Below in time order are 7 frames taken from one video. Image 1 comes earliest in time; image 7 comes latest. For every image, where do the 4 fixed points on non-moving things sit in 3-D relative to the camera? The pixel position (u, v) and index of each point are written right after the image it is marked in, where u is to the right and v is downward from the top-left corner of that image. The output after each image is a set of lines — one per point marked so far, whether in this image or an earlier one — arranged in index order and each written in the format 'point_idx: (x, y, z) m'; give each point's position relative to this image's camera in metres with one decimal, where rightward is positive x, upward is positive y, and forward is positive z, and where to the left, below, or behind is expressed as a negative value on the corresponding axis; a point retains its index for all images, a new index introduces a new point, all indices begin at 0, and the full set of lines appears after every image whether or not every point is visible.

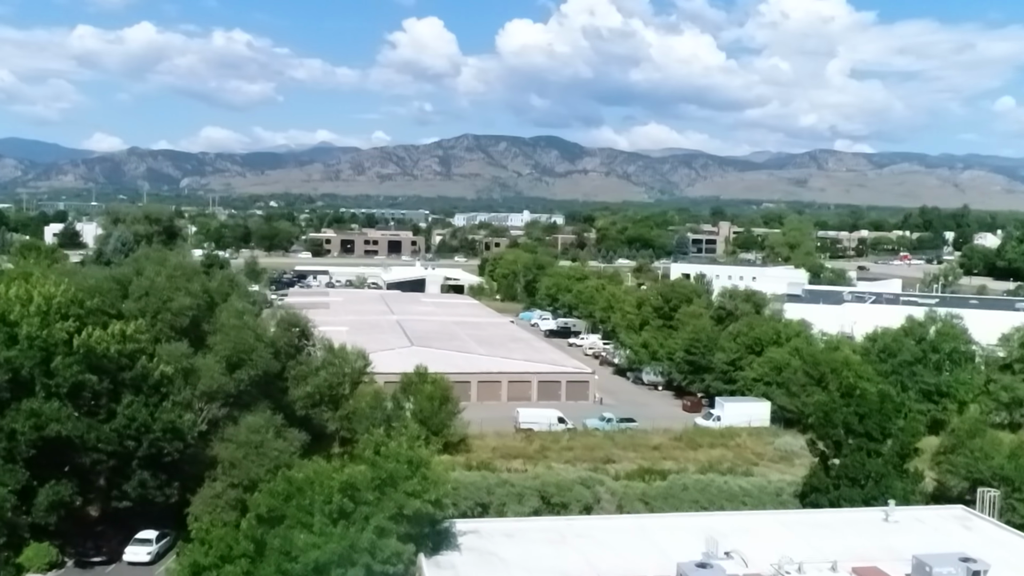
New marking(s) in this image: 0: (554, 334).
0: (+0.7, -0.8, +16.7) m
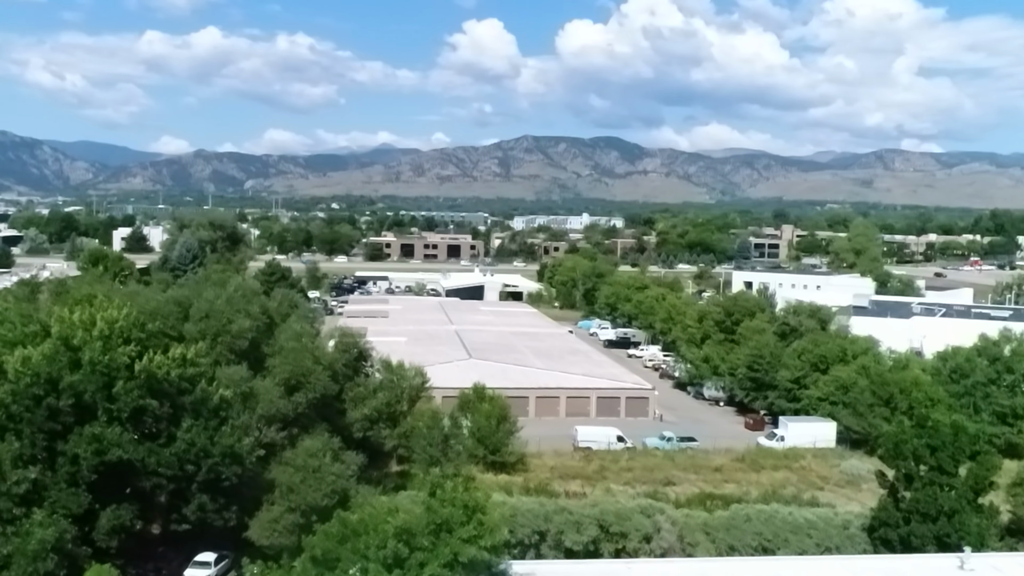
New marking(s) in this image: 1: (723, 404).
0: (+1.7, -0.9, +16.5) m
1: (+2.5, -1.4, +11.8) m
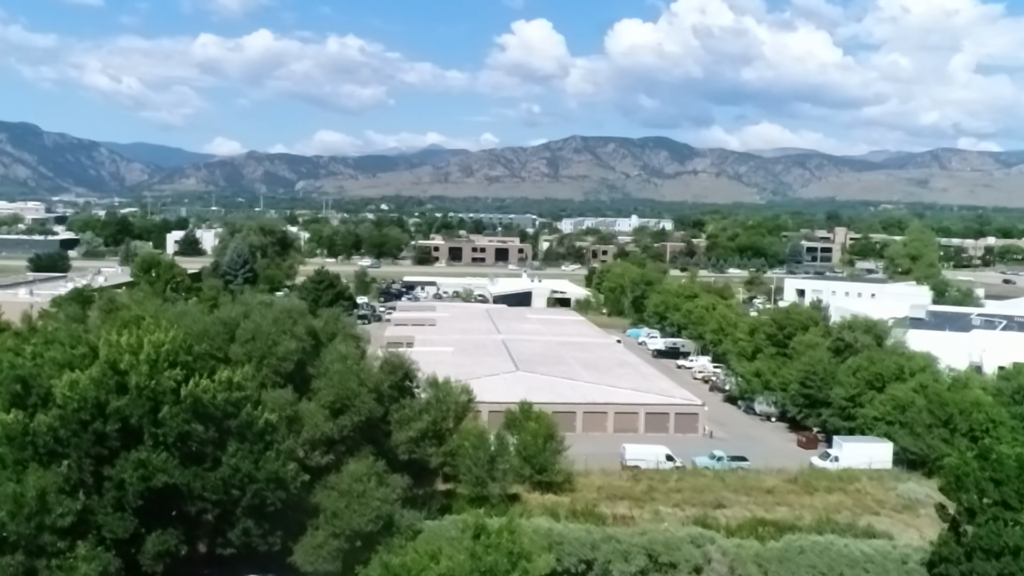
0: (+2.4, -1.1, +16.3) m
1: (+3.0, -1.5, +11.6) m
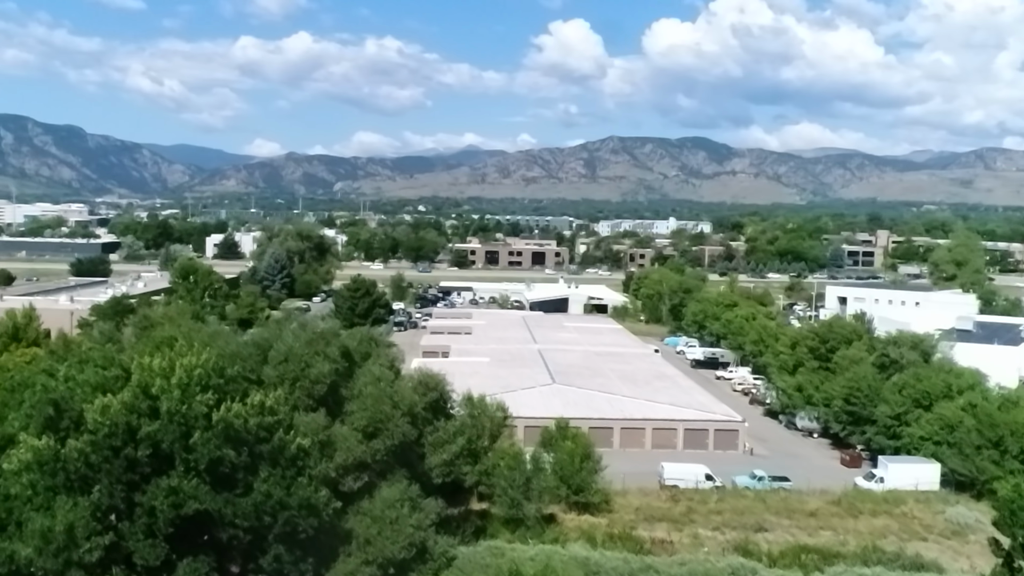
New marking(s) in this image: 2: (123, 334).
0: (+3.0, -1.2, +16.1) m
1: (+3.4, -1.7, +11.3) m
2: (-3.3, -0.4, +8.5) m
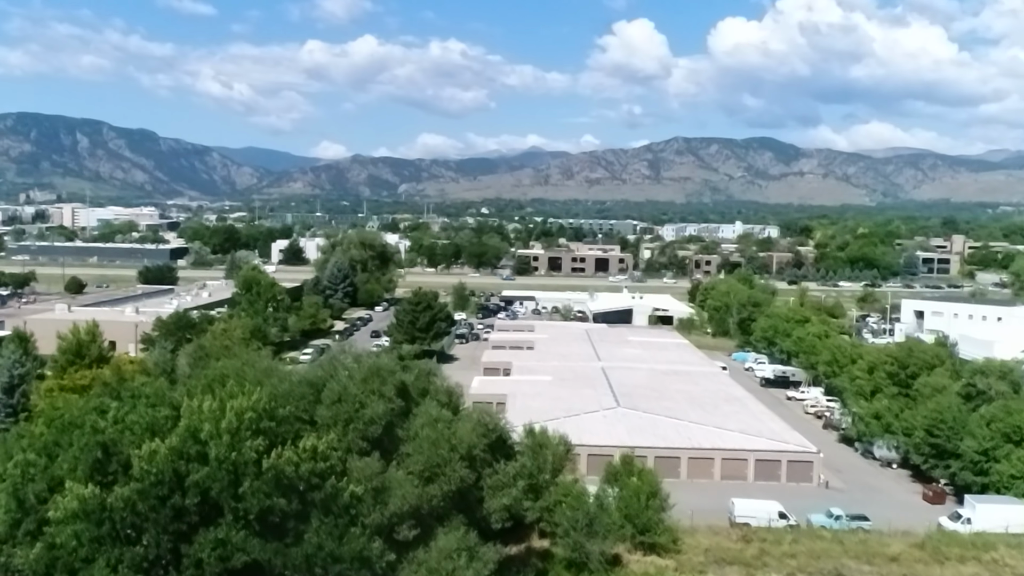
0: (+4.0, -1.5, +15.5) m
1: (+4.1, -1.9, +10.8) m
2: (-2.7, -0.6, +8.4) m
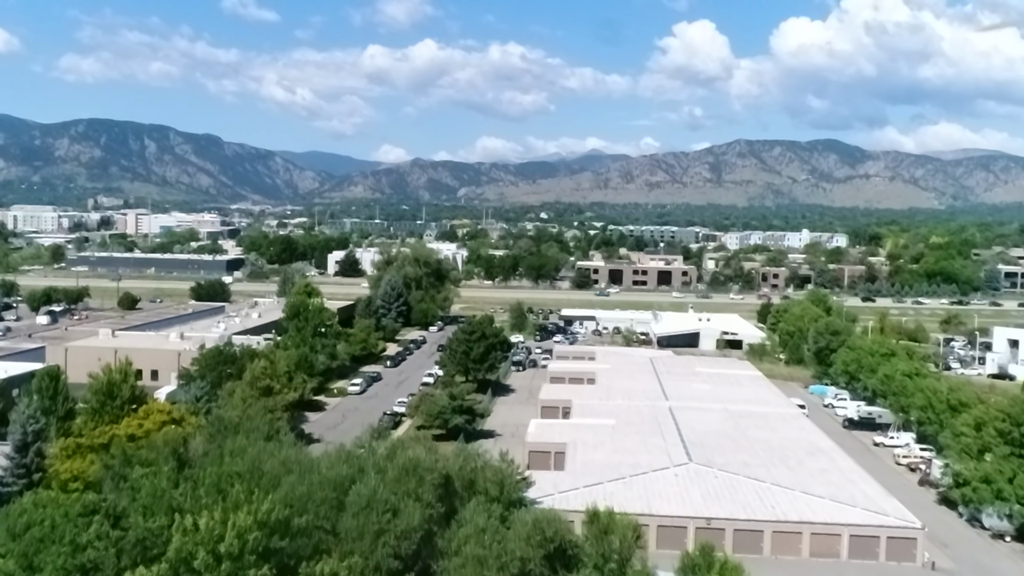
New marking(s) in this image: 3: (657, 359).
0: (+4.8, -1.9, +14.2) m
1: (+4.7, -2.4, +9.5) m
2: (-2.3, -1.0, +7.5) m
3: (+2.7, -1.3, +18.6) m
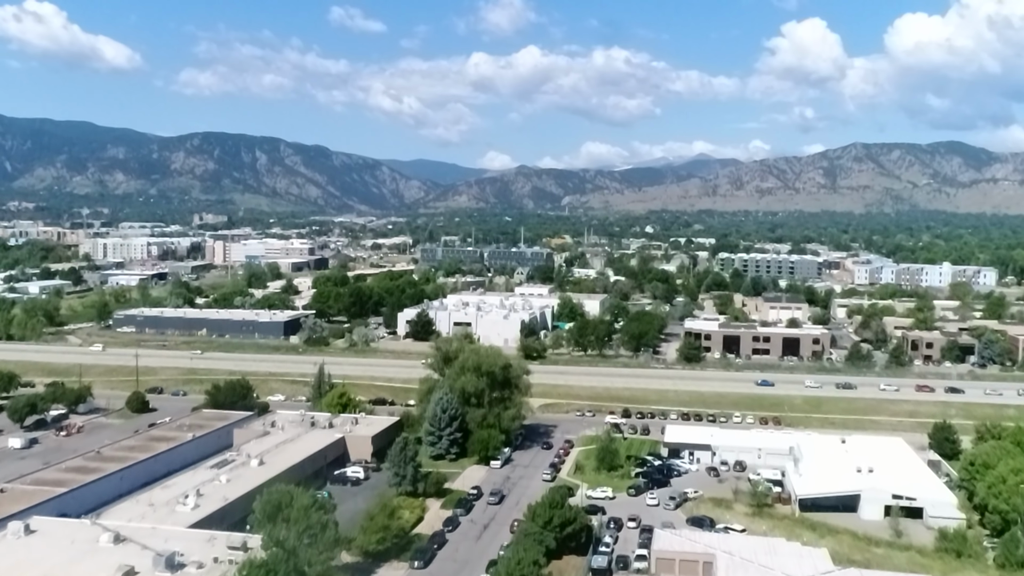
0: (+5.3, -4.1, +7.9) m
1: (+4.7, -4.5, +3.2) m
2: (-2.5, -3.2, +1.9) m
3: (+3.7, -3.5, +12.4) m
